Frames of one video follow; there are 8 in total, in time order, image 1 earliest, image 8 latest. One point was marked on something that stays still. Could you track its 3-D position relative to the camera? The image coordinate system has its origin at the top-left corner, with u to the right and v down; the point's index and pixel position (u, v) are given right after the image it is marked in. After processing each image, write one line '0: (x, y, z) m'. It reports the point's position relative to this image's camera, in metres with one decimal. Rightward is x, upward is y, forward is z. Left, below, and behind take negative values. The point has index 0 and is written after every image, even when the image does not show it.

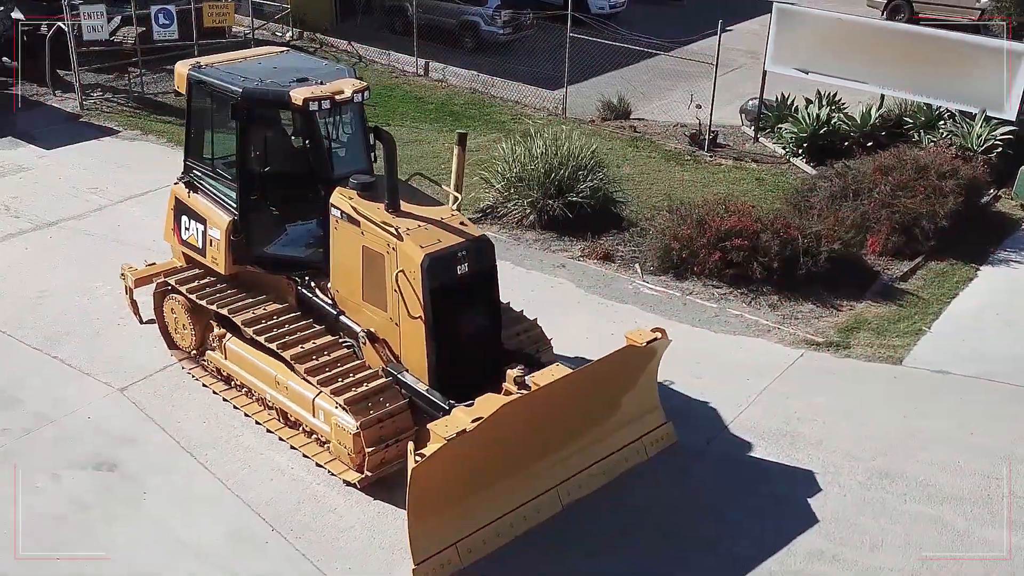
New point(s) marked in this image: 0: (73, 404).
0: (-3.1, -0.8, +7.1) m
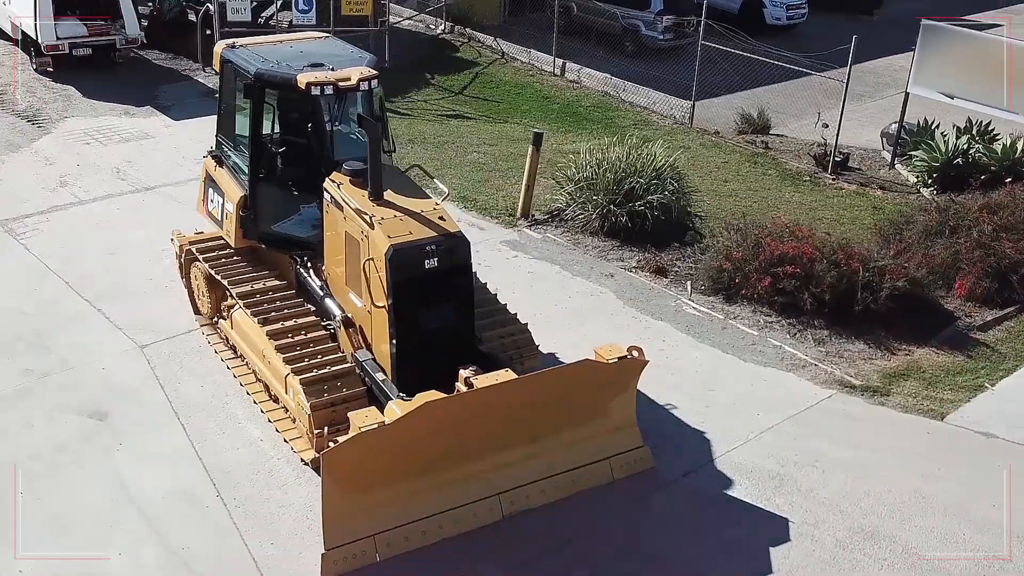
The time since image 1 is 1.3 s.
0: (-3.1, -0.5, +7.6) m
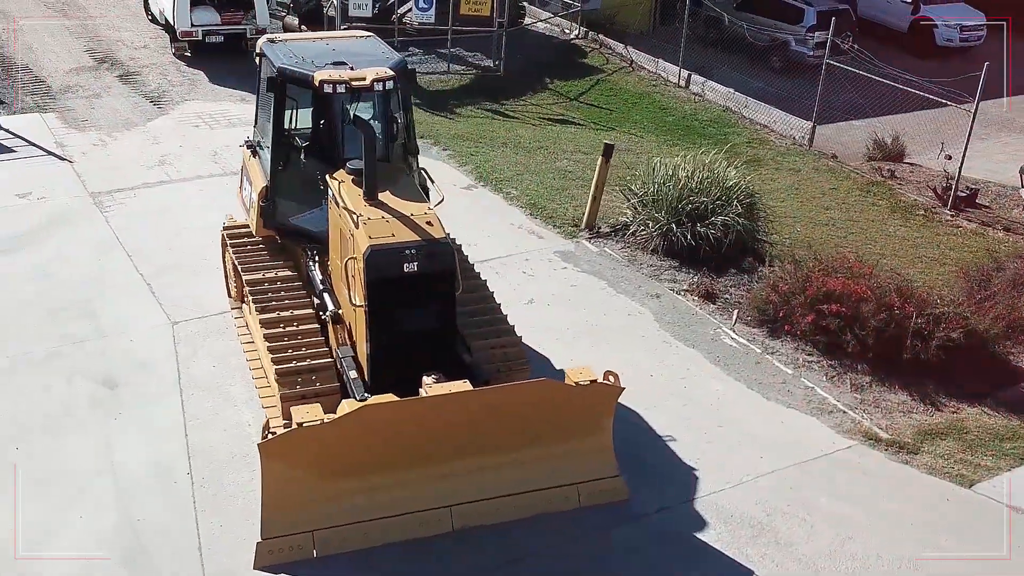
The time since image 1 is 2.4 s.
0: (-3.0, -0.3, +8.0) m
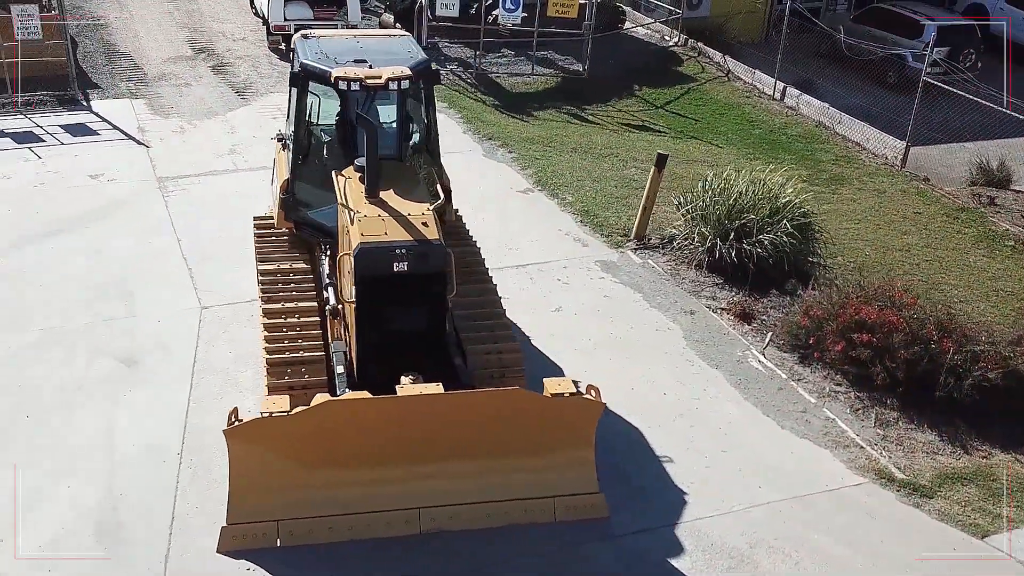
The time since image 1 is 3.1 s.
0: (-2.9, -0.2, +8.3) m
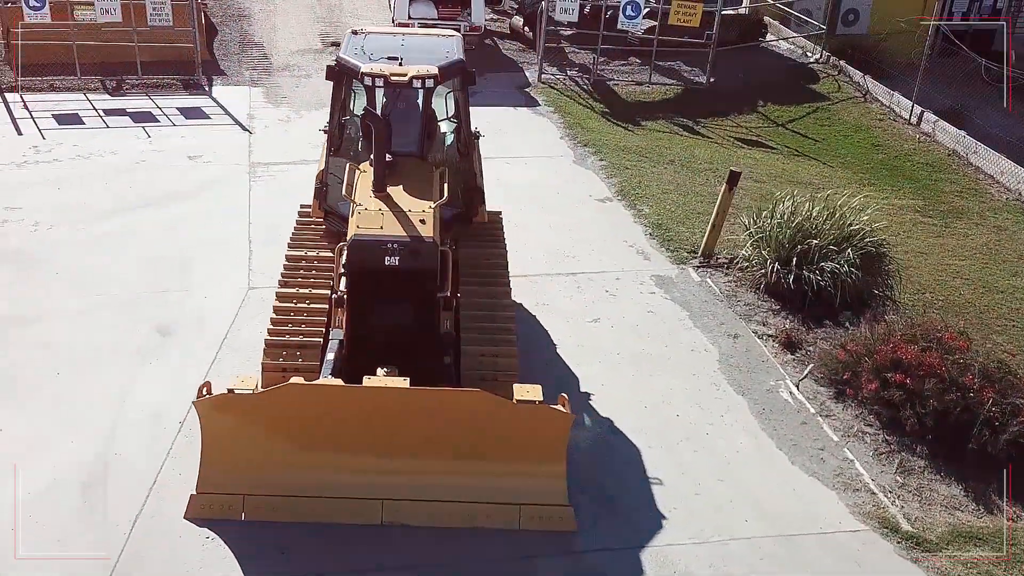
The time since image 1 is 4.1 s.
0: (-2.6, 0.0, +8.7) m
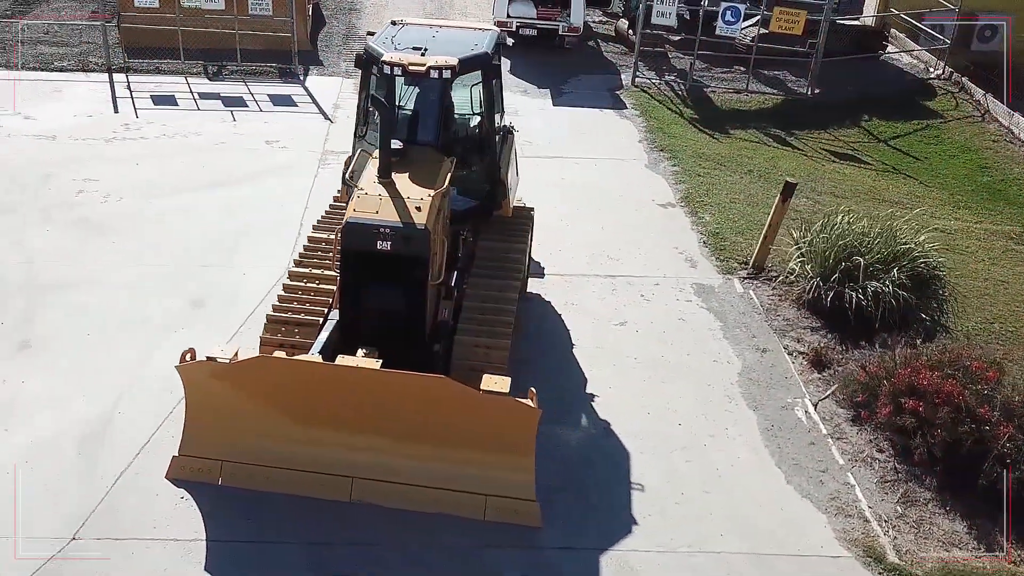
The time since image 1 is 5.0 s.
0: (-2.3, +0.2, +9.1) m
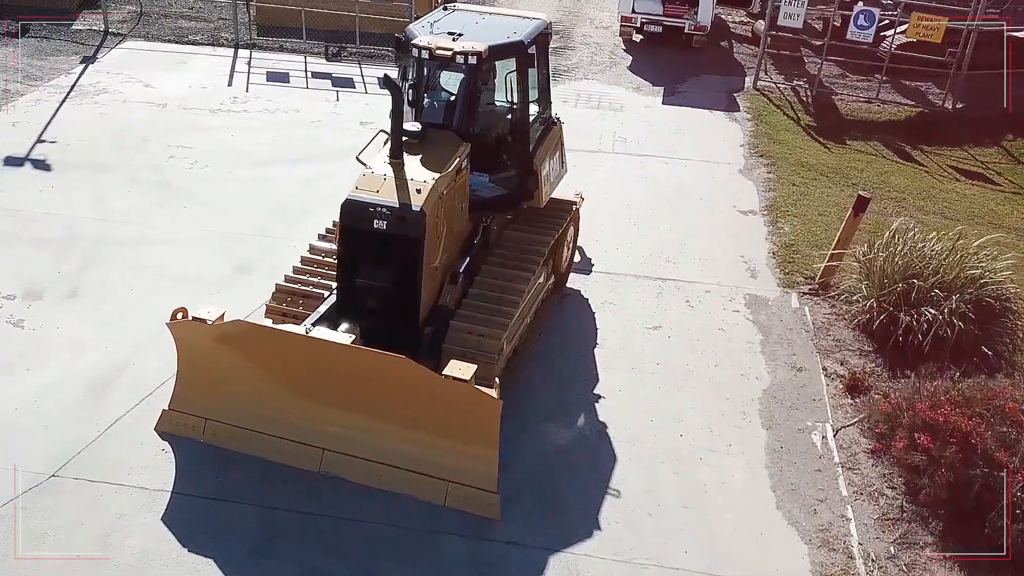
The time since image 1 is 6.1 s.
0: (-1.8, +0.5, +9.3) m
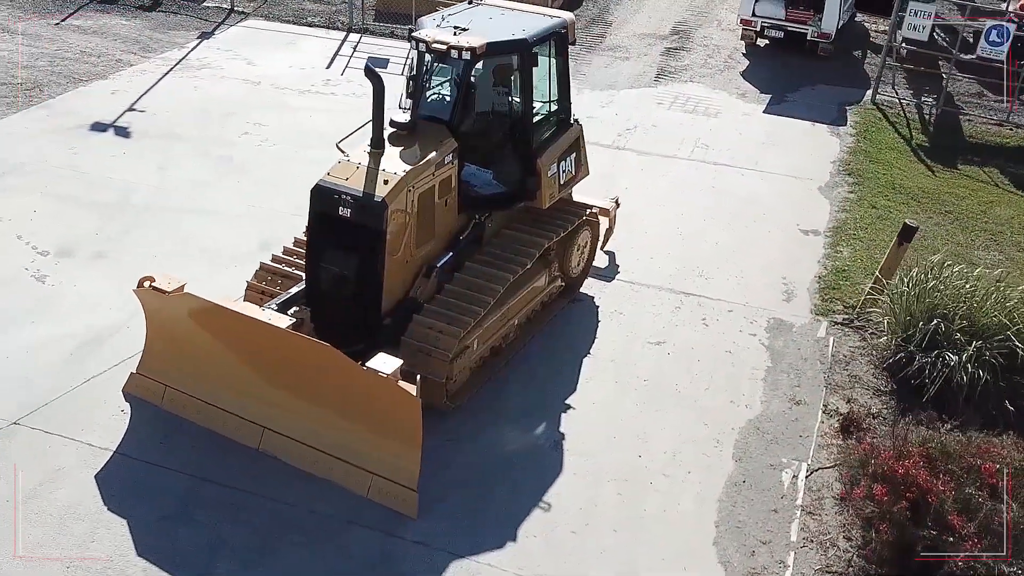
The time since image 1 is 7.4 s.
0: (-1.5, +0.7, +9.6) m
